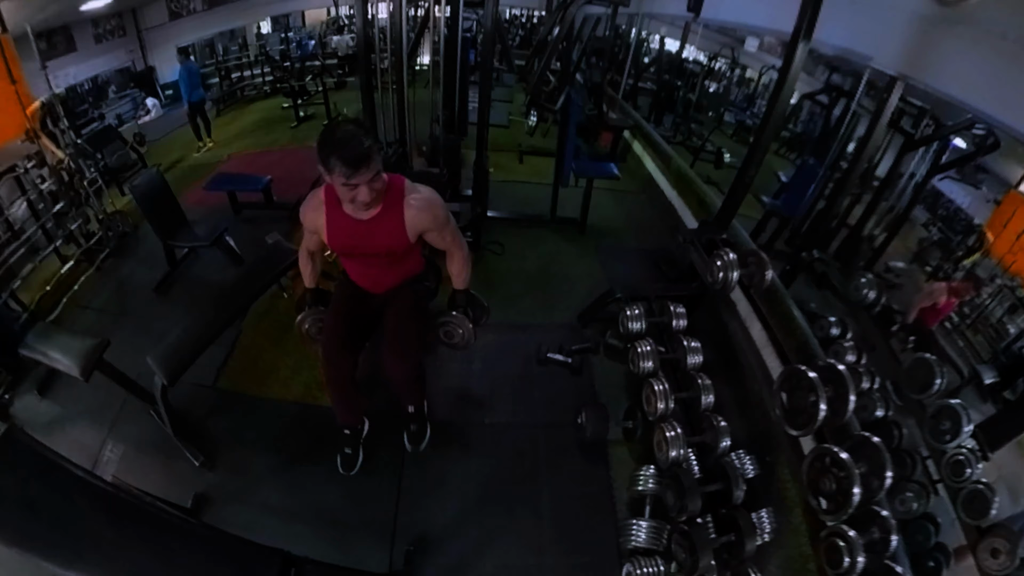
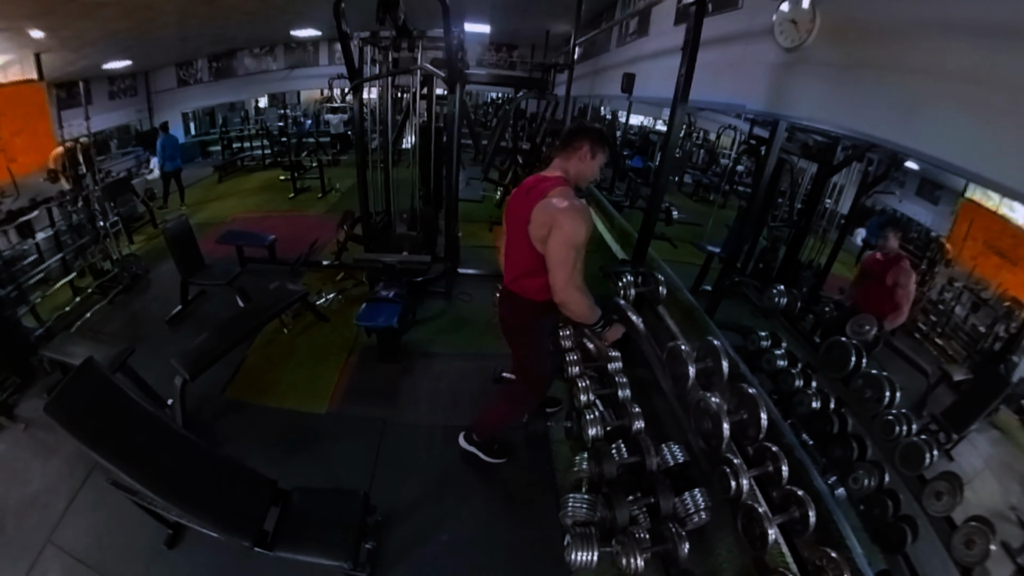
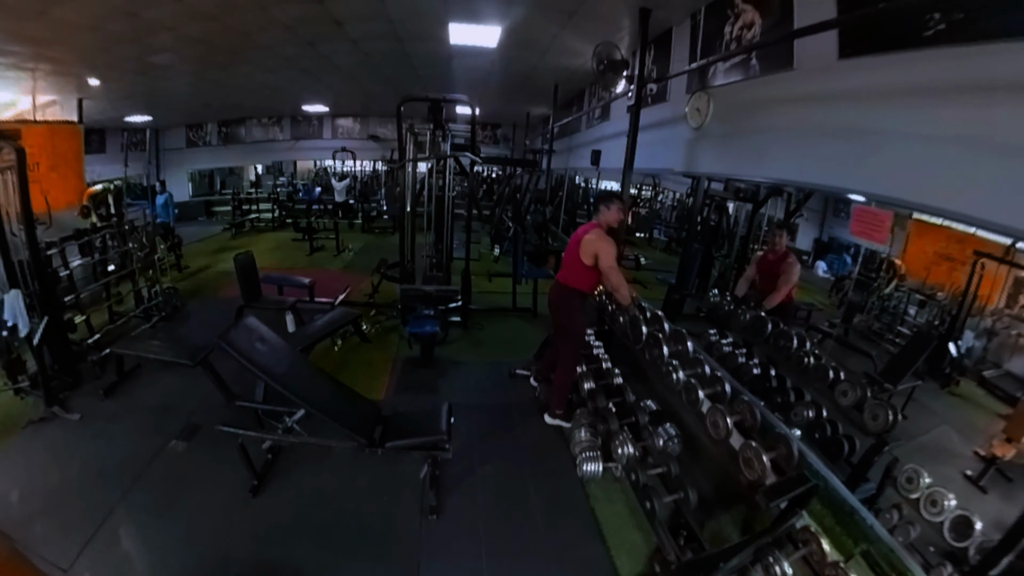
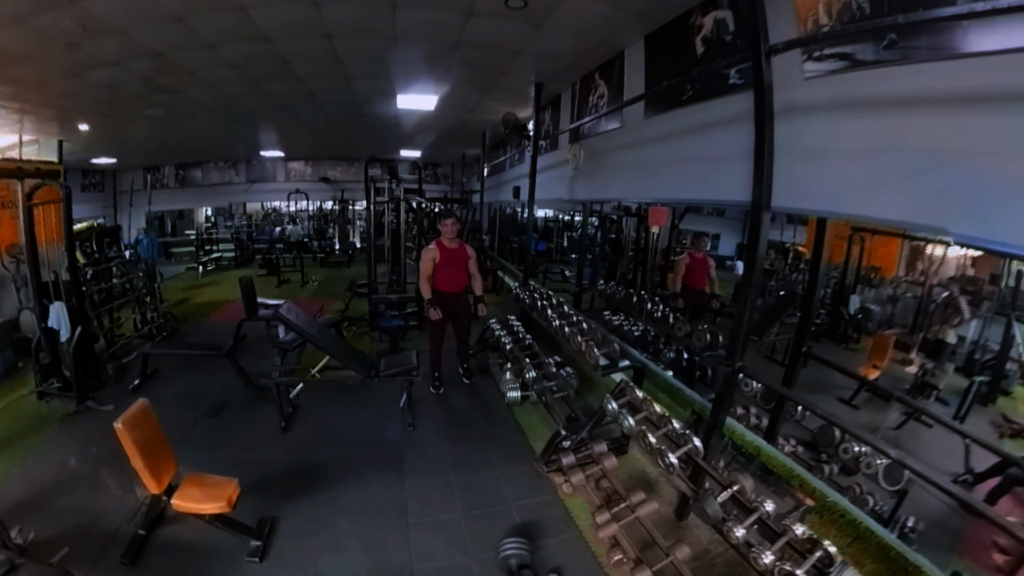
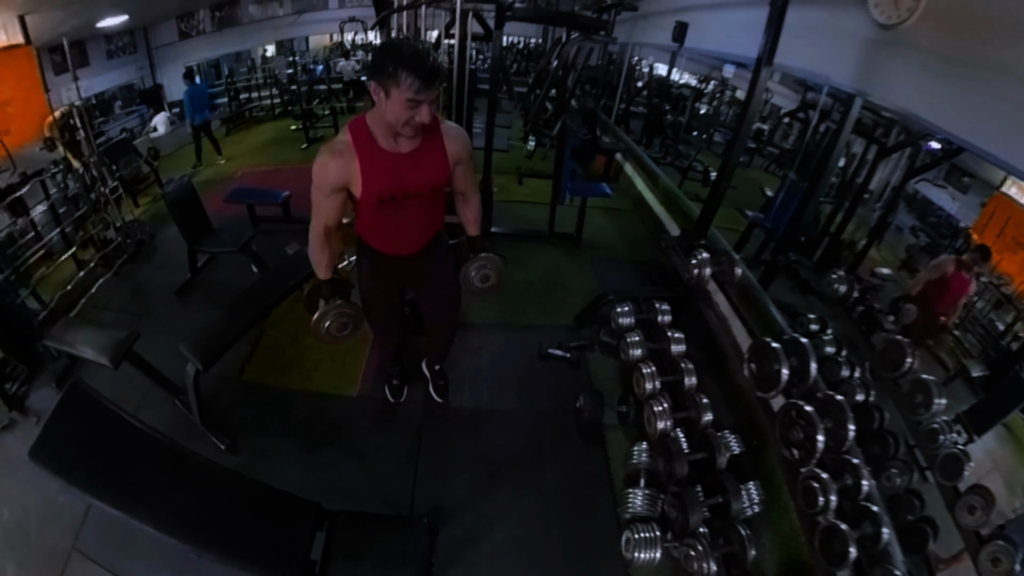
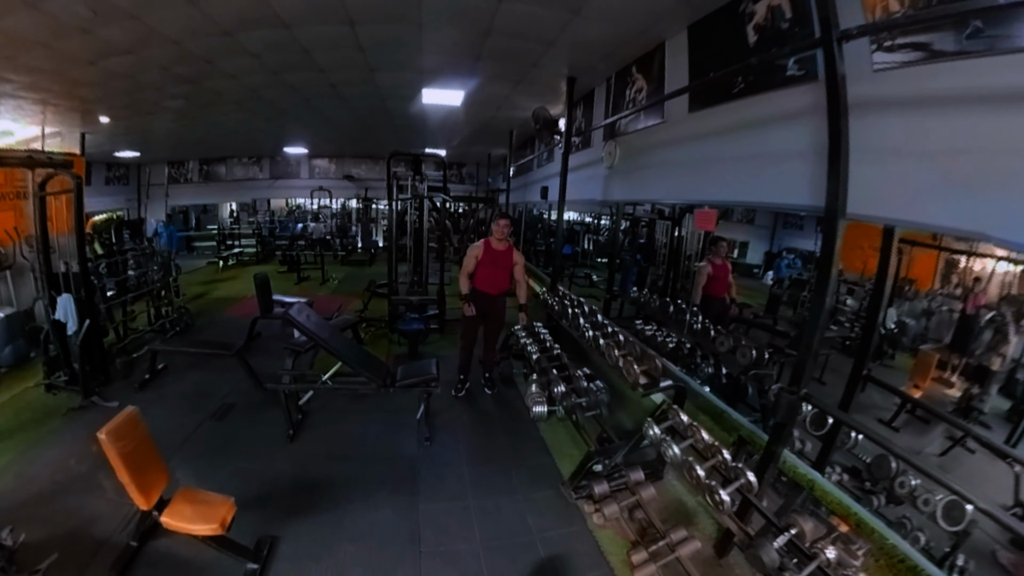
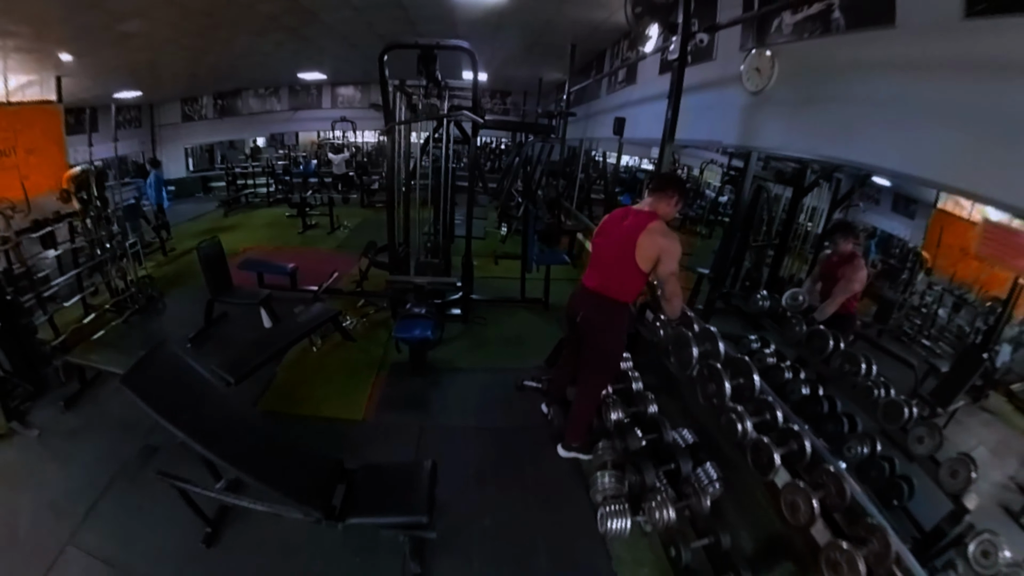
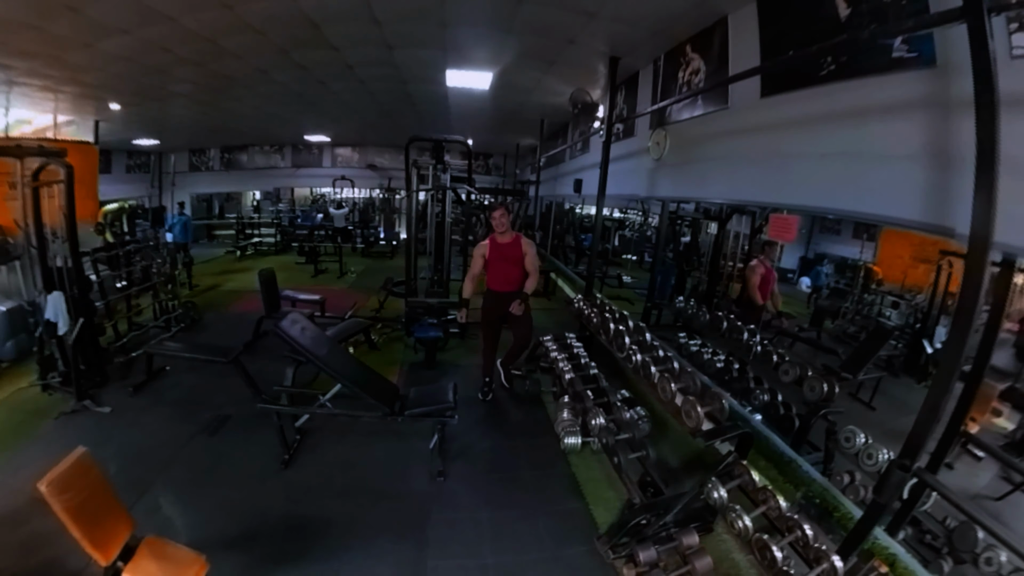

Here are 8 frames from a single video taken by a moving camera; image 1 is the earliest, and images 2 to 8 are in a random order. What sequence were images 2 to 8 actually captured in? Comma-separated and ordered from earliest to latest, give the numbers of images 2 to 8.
5, 2, 7, 3, 8, 6, 4
